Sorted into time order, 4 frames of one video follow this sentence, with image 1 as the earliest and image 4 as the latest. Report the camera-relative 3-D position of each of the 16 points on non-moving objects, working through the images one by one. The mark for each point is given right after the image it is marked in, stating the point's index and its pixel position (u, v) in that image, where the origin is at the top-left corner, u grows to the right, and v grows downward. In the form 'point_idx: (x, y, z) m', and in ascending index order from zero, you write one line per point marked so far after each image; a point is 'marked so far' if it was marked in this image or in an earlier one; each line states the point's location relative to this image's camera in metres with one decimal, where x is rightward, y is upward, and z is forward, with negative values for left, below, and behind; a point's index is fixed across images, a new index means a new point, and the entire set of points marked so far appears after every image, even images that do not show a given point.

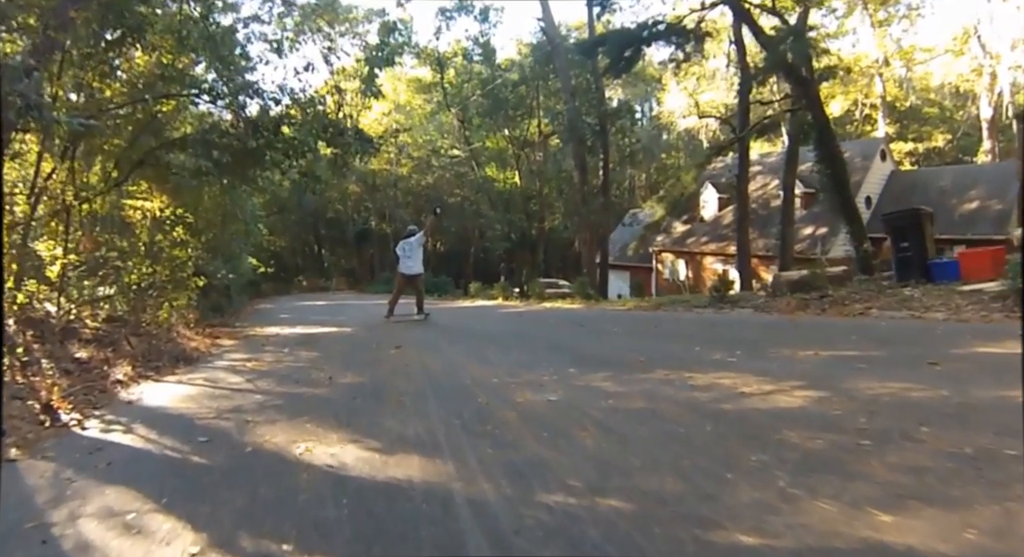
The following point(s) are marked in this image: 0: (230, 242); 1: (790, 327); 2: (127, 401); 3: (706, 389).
0: (-7.4, +1.0, +18.5) m
1: (+4.5, -0.8, +11.3) m
2: (-3.5, -1.1, +6.4) m
3: (+1.7, -0.9, +6.0) m
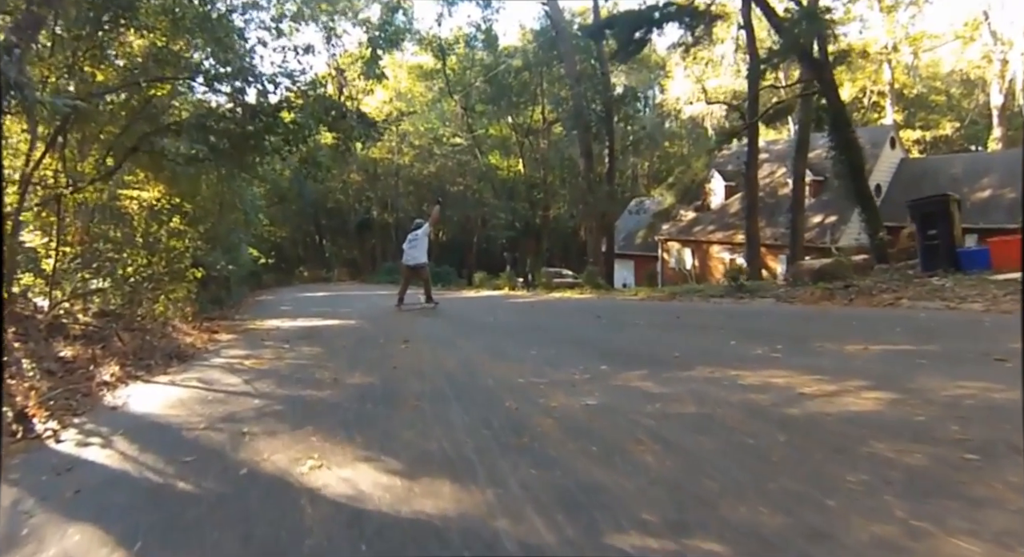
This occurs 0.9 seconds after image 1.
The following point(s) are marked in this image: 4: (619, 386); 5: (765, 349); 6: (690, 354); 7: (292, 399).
0: (-7.2, +1.2, +17.8) m
1: (+4.7, -0.6, +10.7) m
2: (-3.3, -1.0, +5.7) m
3: (+1.9, -0.8, +5.3) m
4: (+0.9, -0.9, +5.6) m
5: (+2.7, -0.8, +7.5) m
6: (+1.8, -0.8, +7.2) m
7: (-1.6, -0.9, +5.2) m
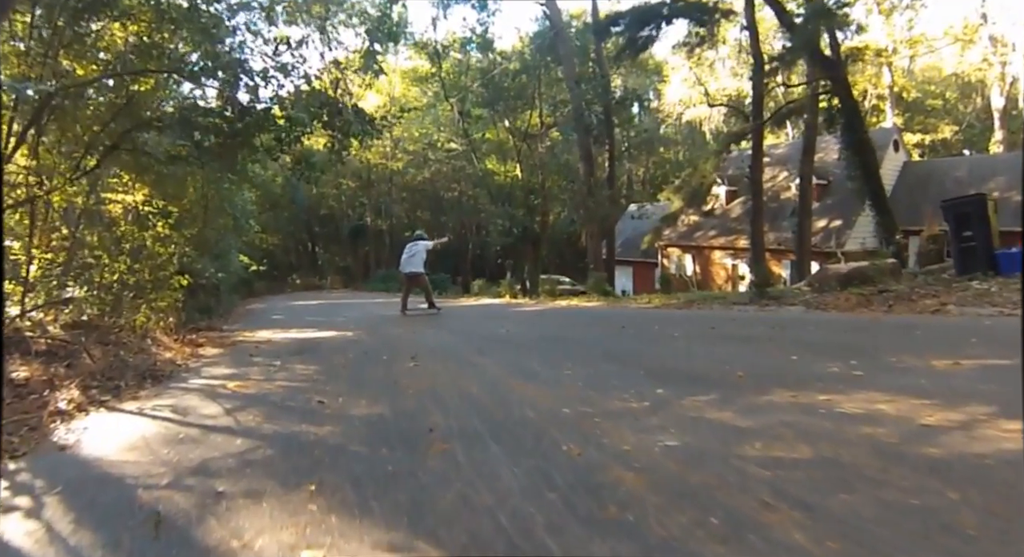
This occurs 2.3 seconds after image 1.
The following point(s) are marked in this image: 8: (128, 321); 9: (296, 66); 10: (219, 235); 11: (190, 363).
0: (-7.0, +1.0, +16.7) m
1: (+5.0, -0.7, +9.6) m
2: (-3.0, -1.1, +4.6) m
3: (+2.2, -0.9, +4.2) m
4: (+1.2, -0.9, +4.5) m
5: (+3.0, -0.8, +6.4) m
6: (+2.1, -0.8, +6.1) m
7: (-1.3, -0.9, +4.1) m
8: (-6.4, -0.7, +11.6) m
9: (-3.9, +3.8, +12.5) m
10: (-7.1, +1.0, +17.0) m
11: (-4.0, -1.0, +8.7) m
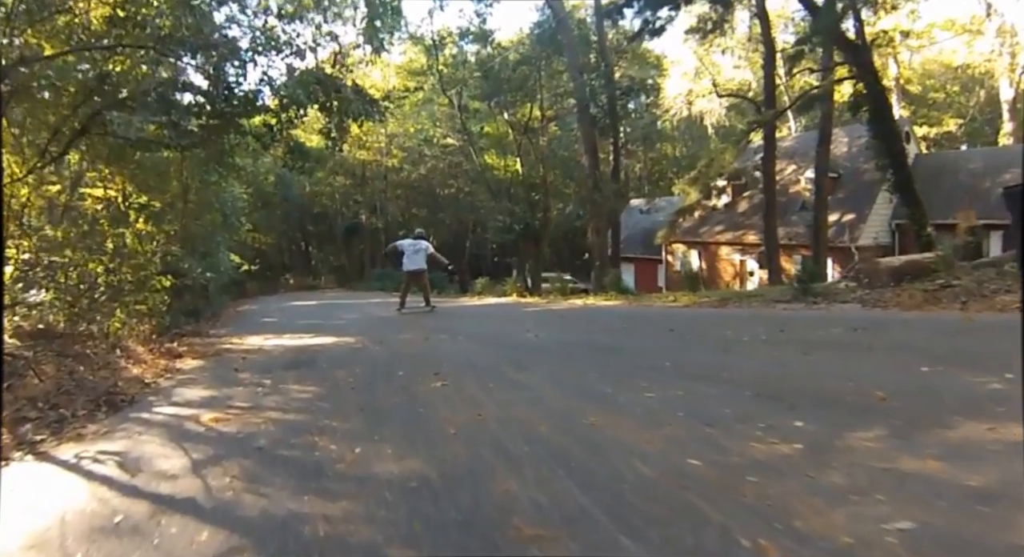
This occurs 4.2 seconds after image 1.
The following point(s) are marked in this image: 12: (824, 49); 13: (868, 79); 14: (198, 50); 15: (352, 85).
0: (-6.7, +1.0, +15.1) m
1: (+5.4, -0.6, +8.2) m
2: (-2.5, -1.1, +3.1) m
3: (+2.7, -0.8, +2.8) m
4: (+1.6, -0.9, +3.0) m
5: (+3.4, -0.7, +4.9) m
6: (+2.6, -0.8, +4.6) m
7: (-0.8, -0.9, +2.5) m
8: (-6.0, -0.7, +10.1) m
9: (-3.5, +3.8, +11.0) m
10: (-6.8, +1.0, +15.4) m
11: (-3.6, -1.0, +7.1) m
12: (+9.1, +6.6, +20.0) m
13: (+10.3, +5.8, +20.1) m
14: (-4.1, +3.1, +9.1) m
15: (-2.6, +3.2, +11.4) m
